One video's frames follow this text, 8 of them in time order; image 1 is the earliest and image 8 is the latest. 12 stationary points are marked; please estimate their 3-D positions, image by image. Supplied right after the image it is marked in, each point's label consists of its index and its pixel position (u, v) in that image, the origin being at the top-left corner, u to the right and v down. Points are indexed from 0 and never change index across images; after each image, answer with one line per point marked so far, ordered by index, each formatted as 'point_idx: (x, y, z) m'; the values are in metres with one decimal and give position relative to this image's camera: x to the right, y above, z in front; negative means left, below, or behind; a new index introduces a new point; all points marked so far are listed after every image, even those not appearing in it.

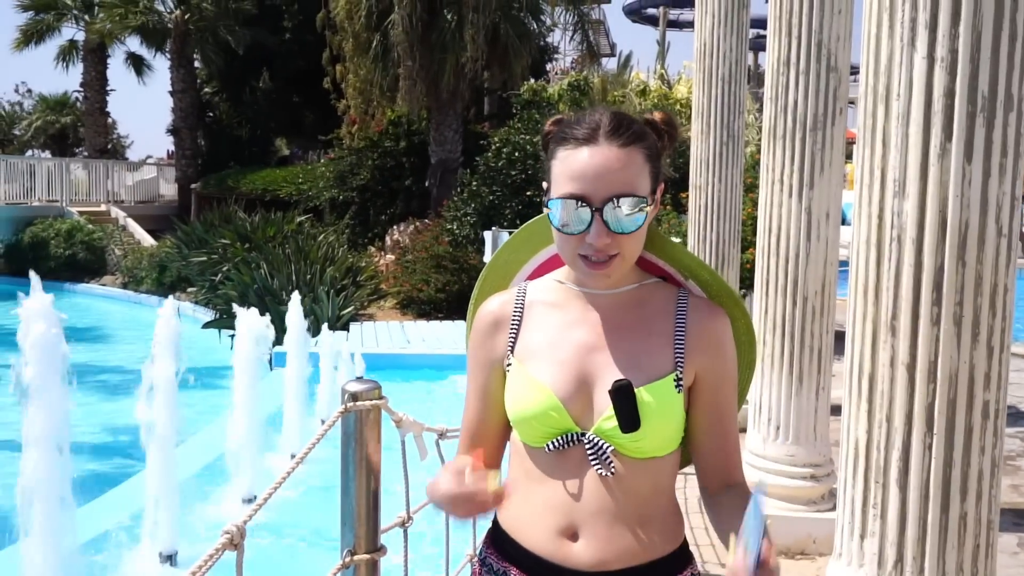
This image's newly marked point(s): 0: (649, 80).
0: (+3.0, +5.1, +17.8) m
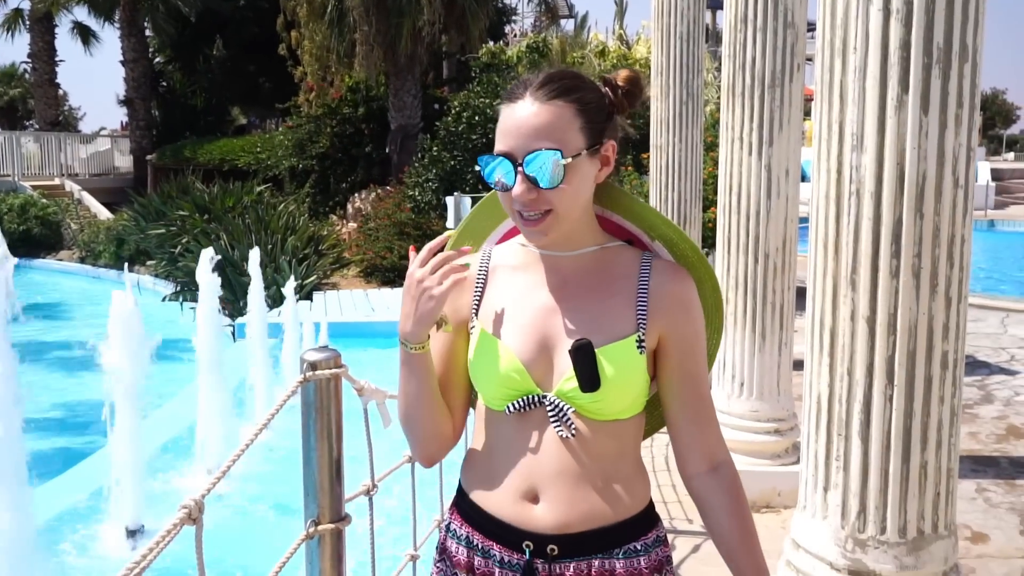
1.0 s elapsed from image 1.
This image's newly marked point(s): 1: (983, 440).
0: (+2.3, +5.8, +17.8) m
1: (+3.8, -1.2, +5.8) m
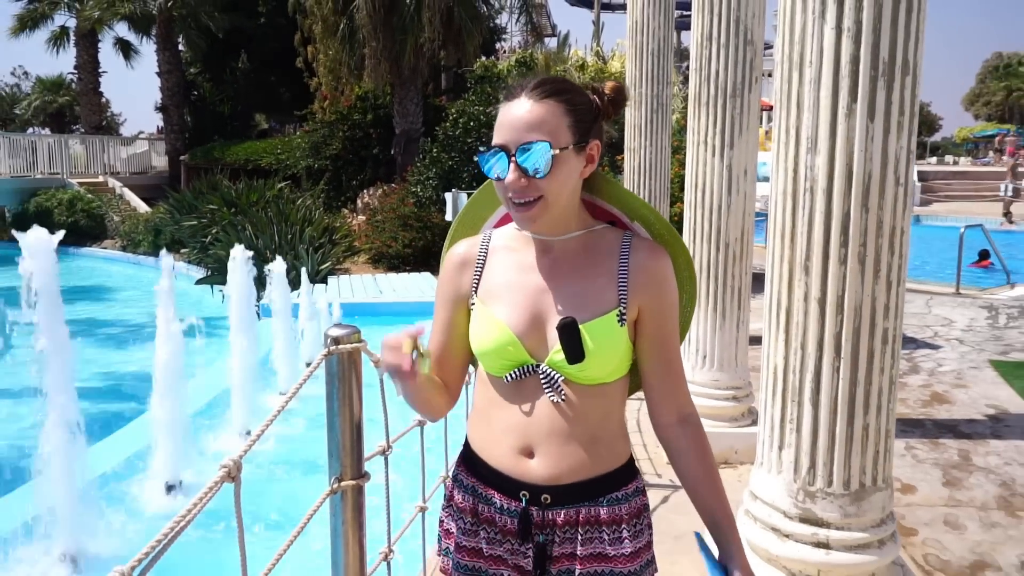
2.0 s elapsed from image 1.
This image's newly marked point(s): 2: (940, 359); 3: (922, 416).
0: (+2.0, +5.9, +18.5) m
1: (+3.7, -1.1, +6.6) m
2: (+4.5, -0.7, +7.5) m
3: (+3.7, -1.1, +6.2) m
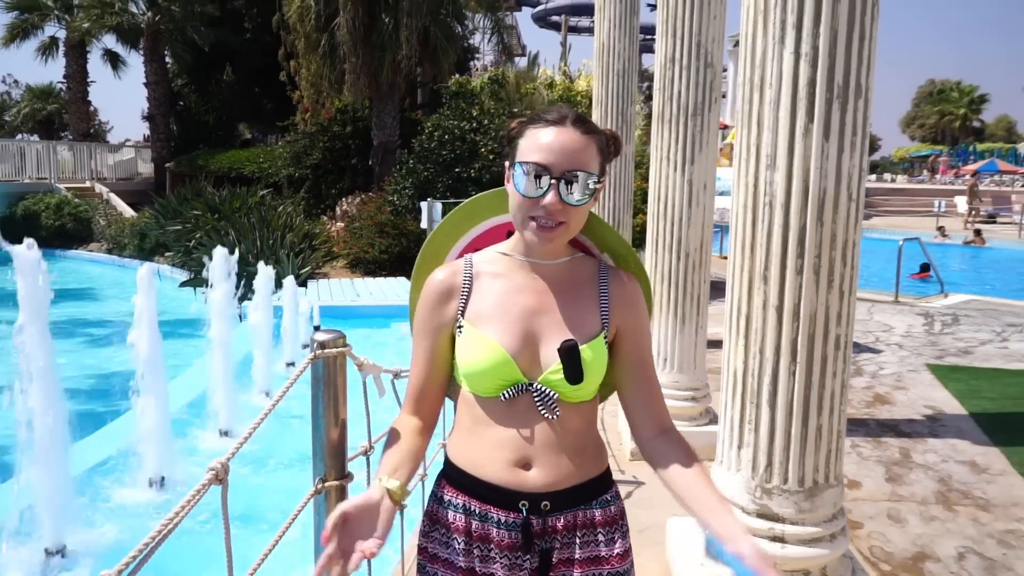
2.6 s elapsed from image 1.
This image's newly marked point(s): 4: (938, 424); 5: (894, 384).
0: (+1.3, +5.7, +19.0) m
1: (+3.4, -1.2, +7.1) m
2: (+4.2, -0.8, +8.0) m
3: (+3.4, -1.2, +6.7) m
4: (+3.9, -1.2, +6.4) m
5: (+4.0, -1.0, +7.4) m
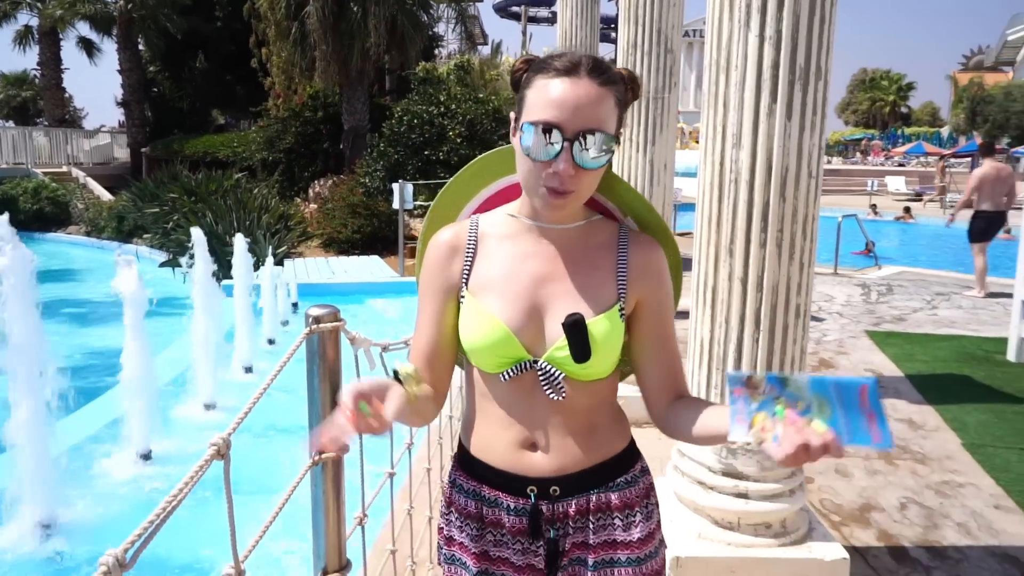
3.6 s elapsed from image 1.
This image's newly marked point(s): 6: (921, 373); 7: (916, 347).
0: (+0.2, +6.1, +19.4) m
1: (+3.1, -0.9, +7.6) m
2: (+3.8, -0.5, +8.6) m
3: (+3.1, -0.9, +7.3) m
4: (+3.6, -1.0, +7.0) m
5: (+3.6, -0.7, +8.0) m
6: (+4.1, -0.9, +7.2) m
7: (+4.5, -0.7, +7.9) m
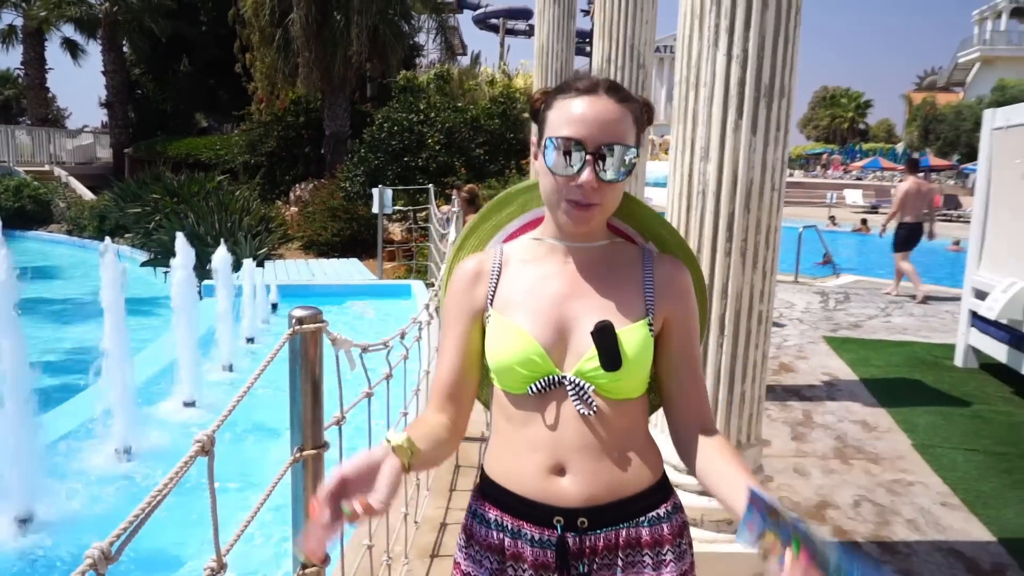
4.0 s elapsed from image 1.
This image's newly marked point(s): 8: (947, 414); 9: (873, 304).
0: (-0.5, +6.0, +19.6) m
1: (+2.8, -1.0, +8.0) m
2: (+3.4, -0.6, +8.9) m
3: (+2.8, -1.0, +7.6) m
4: (+3.3, -1.0, +7.3) m
5: (+3.3, -0.8, +8.3) m
6: (+3.9, -0.9, +7.5) m
7: (+4.2, -0.8, +8.2) m
8: (+4.0, -1.2, +6.5) m
9: (+5.2, -0.3, +10.1) m
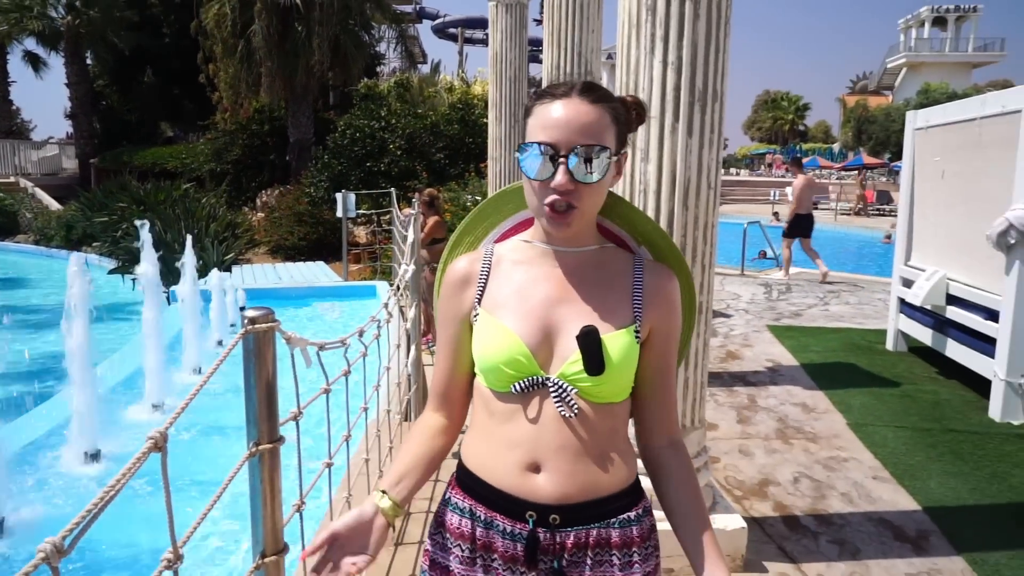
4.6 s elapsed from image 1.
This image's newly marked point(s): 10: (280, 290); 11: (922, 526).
0: (-1.7, +6.1, +19.8) m
1: (+2.4, -0.9, +8.5) m
2: (+3.0, -0.5, +9.4) m
3: (+2.4, -0.9, +8.1) m
4: (+2.9, -0.9, +7.8) m
5: (+2.9, -0.7, +8.8) m
6: (+3.4, -0.8, +8.1) m
7: (+3.7, -0.6, +8.8) m
8: (+3.7, -1.1, +7.1) m
9: (+4.6, -0.1, +10.7) m
10: (-3.7, -0.1, +10.9) m
11: (+2.7, -1.6, +4.7) m
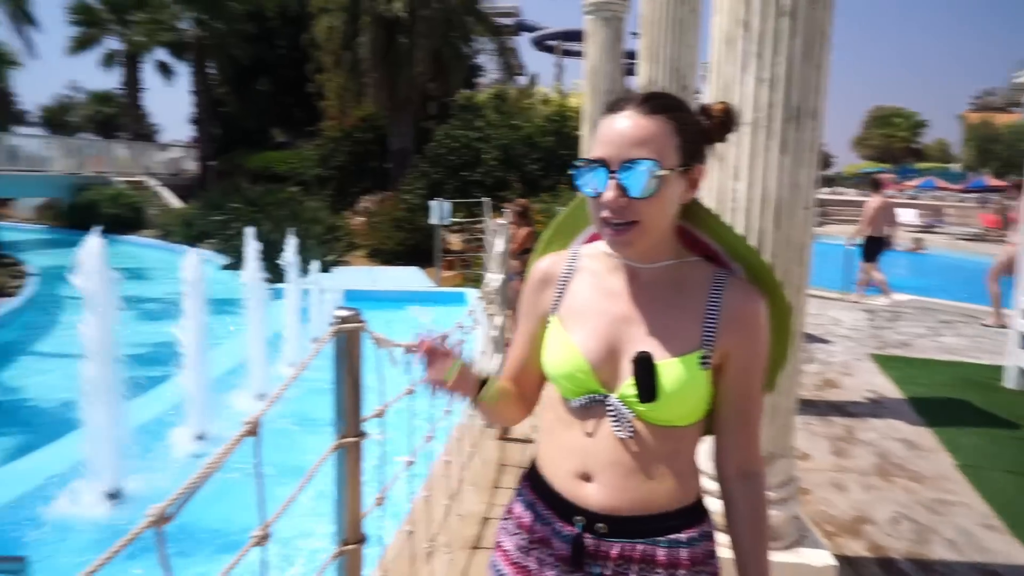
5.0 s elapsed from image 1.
0: (+1.2, +5.8, +20.0) m
1: (+3.4, -1.1, +8.1) m
2: (+4.1, -0.8, +9.0) m
3: (+3.3, -1.2, +7.7) m
4: (+3.8, -1.2, +7.4) m
5: (+3.9, -1.0, +8.4) m
6: (+4.4, -1.2, +7.6) m
7: (+4.7, -1.0, +8.2) m
8: (+4.4, -1.4, +6.5) m
9: (+5.9, -0.5, +10.1) m
10: (-2.3, -0.1, +11.3) m
11: (+3.1, -1.8, +4.3) m
